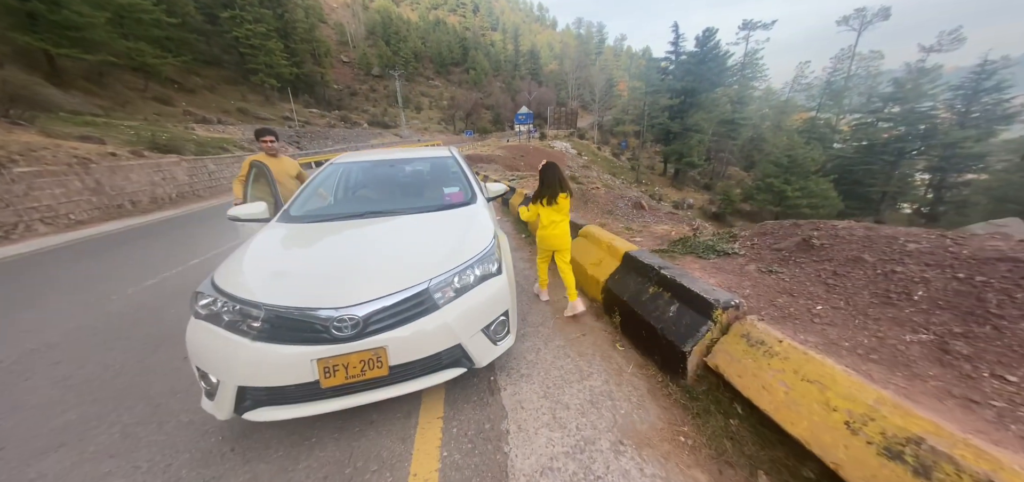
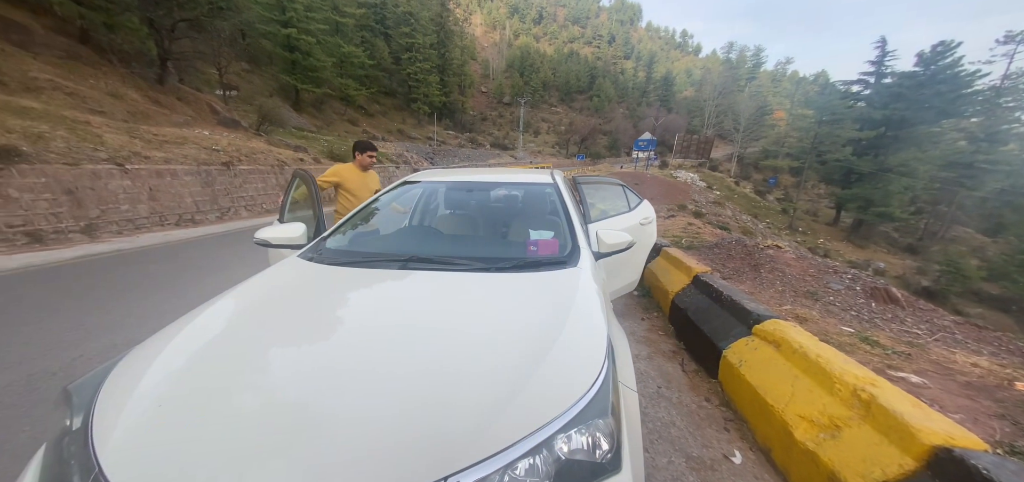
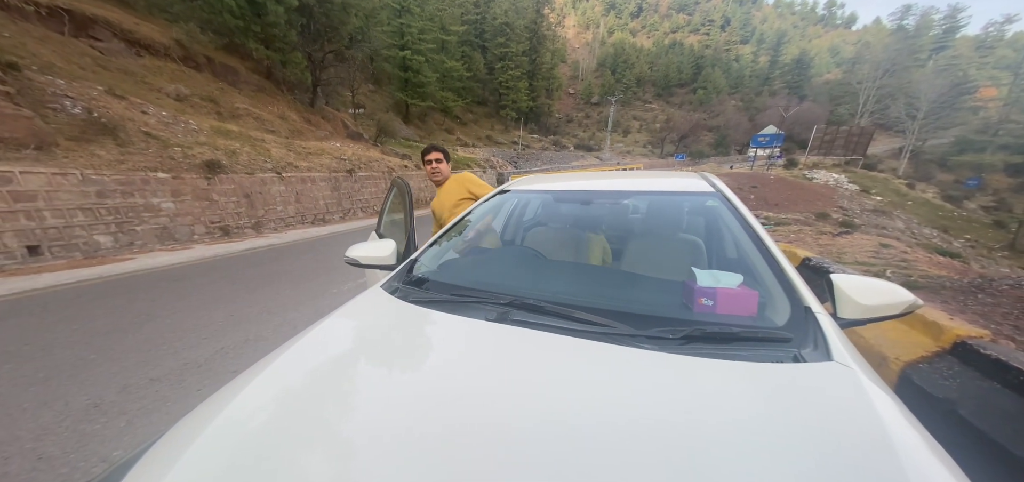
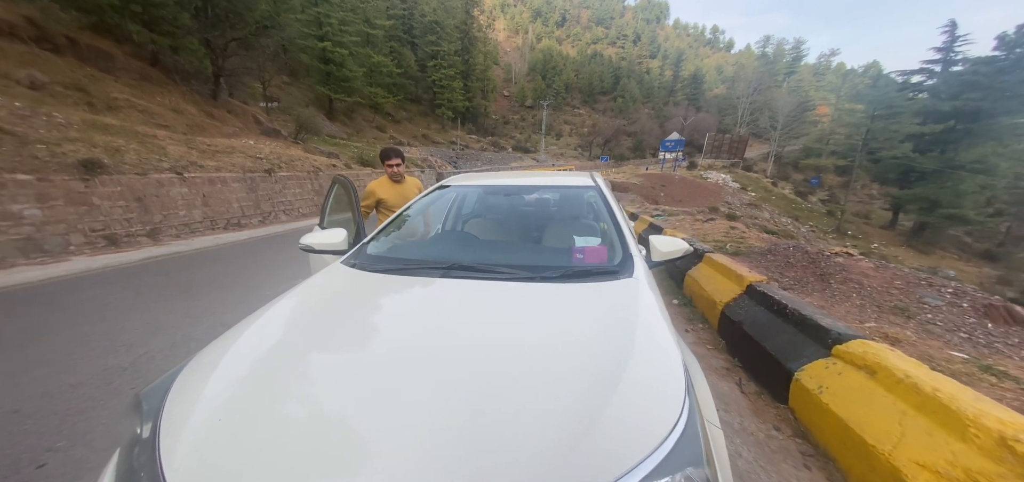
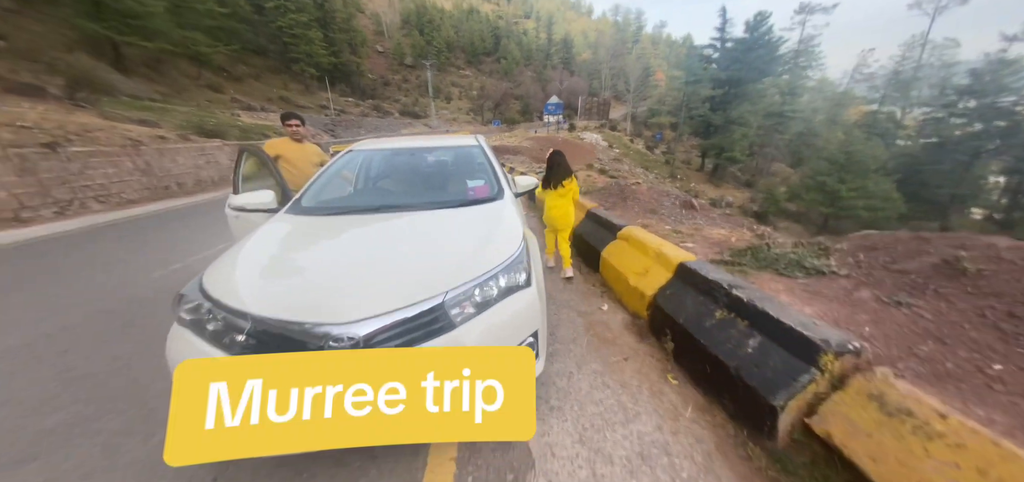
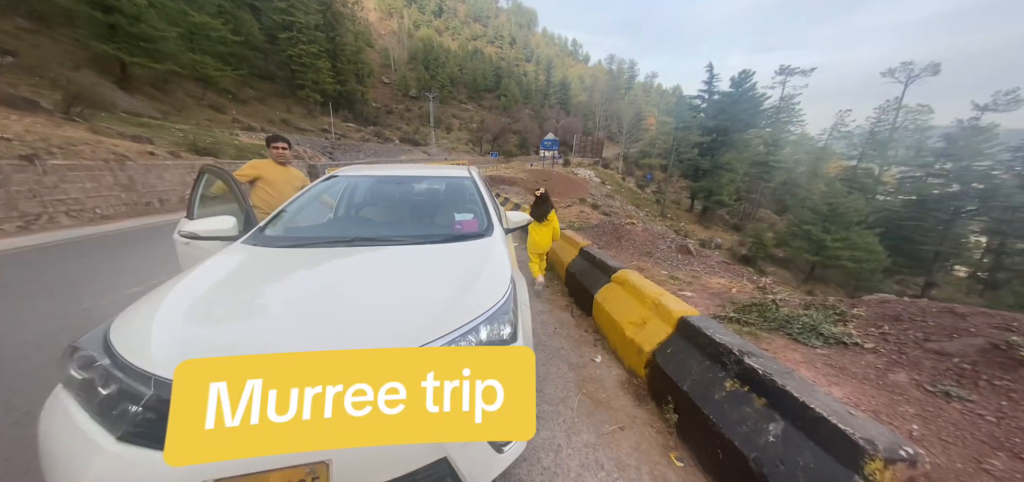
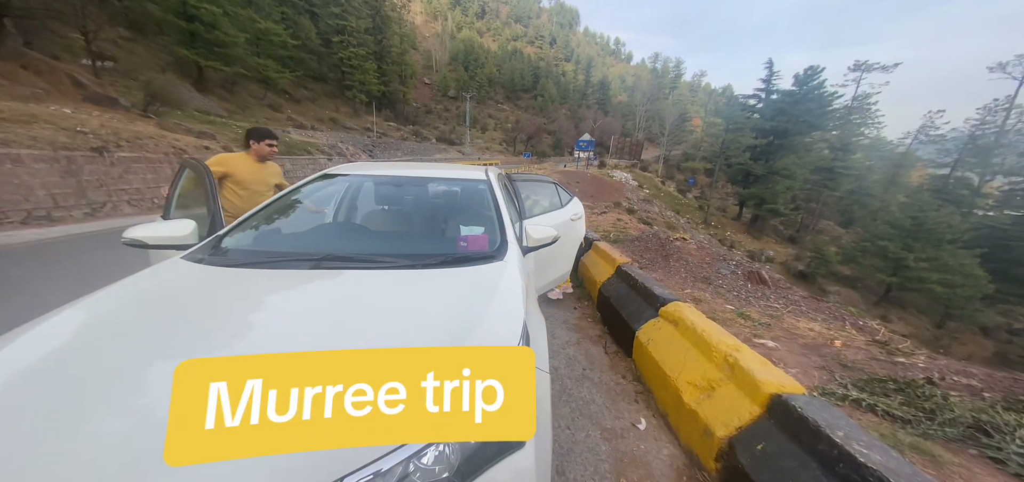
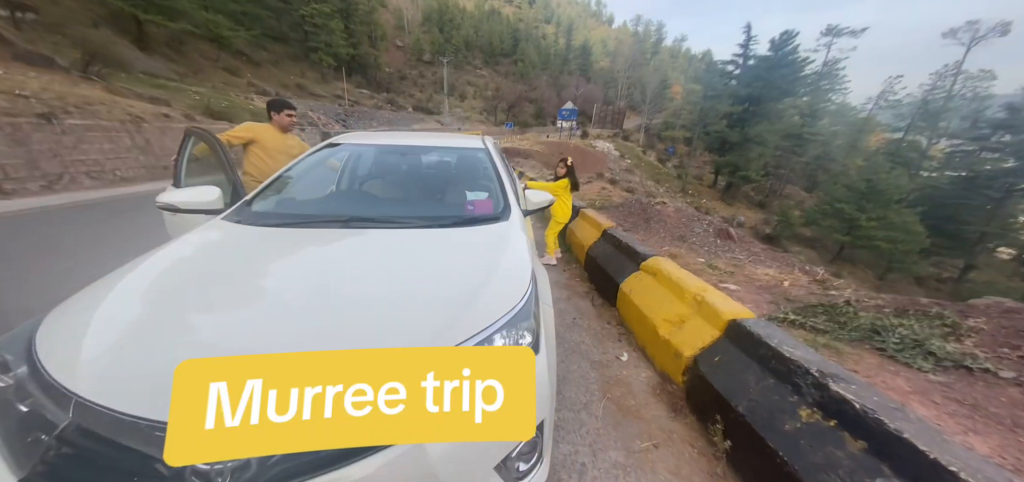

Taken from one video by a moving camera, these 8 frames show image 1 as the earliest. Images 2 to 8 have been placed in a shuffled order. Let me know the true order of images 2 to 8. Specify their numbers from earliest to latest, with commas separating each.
5, 6, 8, 7, 2, 4, 3
